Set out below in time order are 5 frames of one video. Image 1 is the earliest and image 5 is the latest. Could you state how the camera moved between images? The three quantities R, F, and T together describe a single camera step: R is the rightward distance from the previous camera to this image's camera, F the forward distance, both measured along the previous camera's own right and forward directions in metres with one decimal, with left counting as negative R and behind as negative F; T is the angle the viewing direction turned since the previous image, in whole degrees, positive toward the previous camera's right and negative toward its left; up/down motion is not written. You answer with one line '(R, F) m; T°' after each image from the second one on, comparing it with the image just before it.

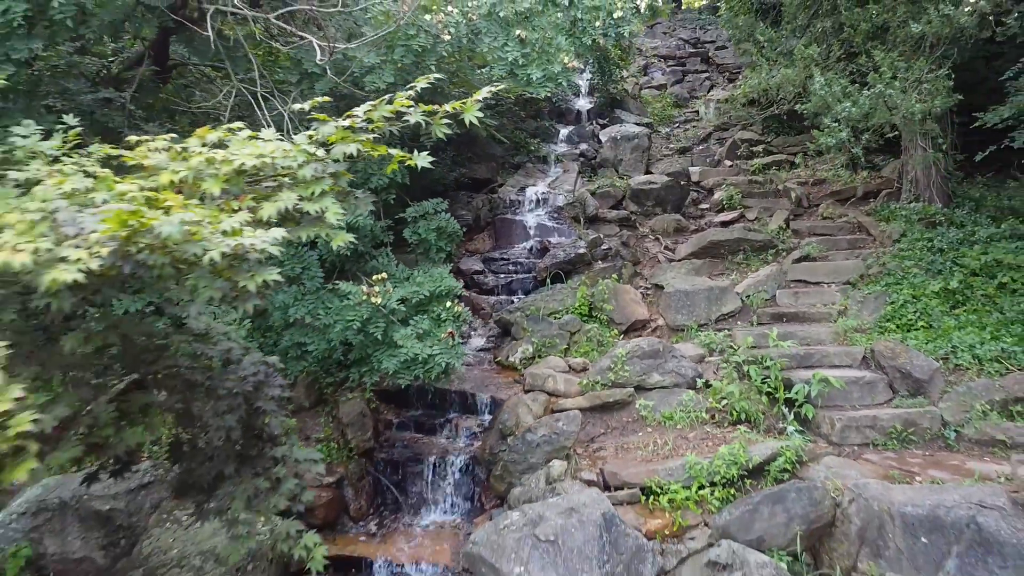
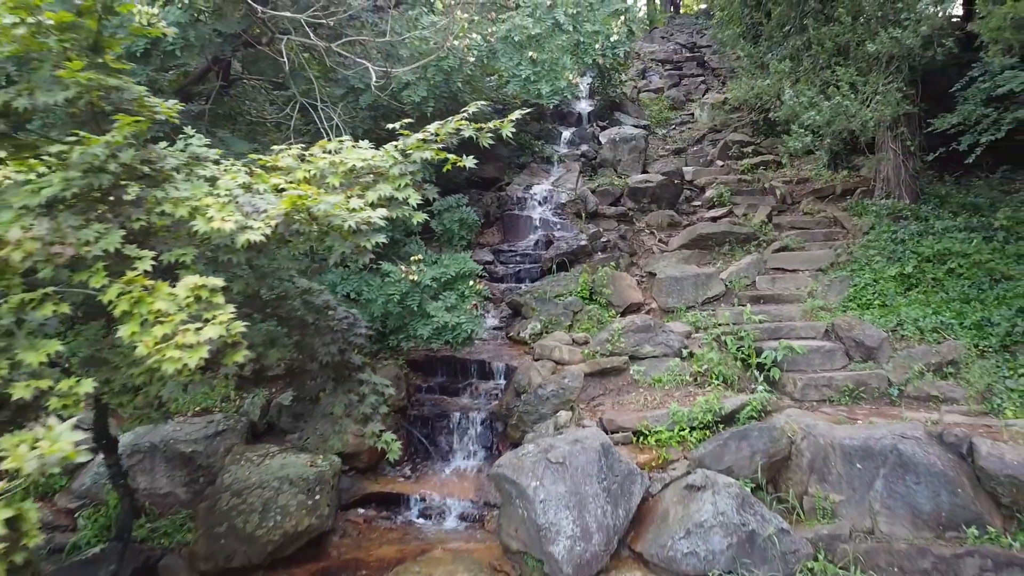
(-0.1, -0.8) m; 0°
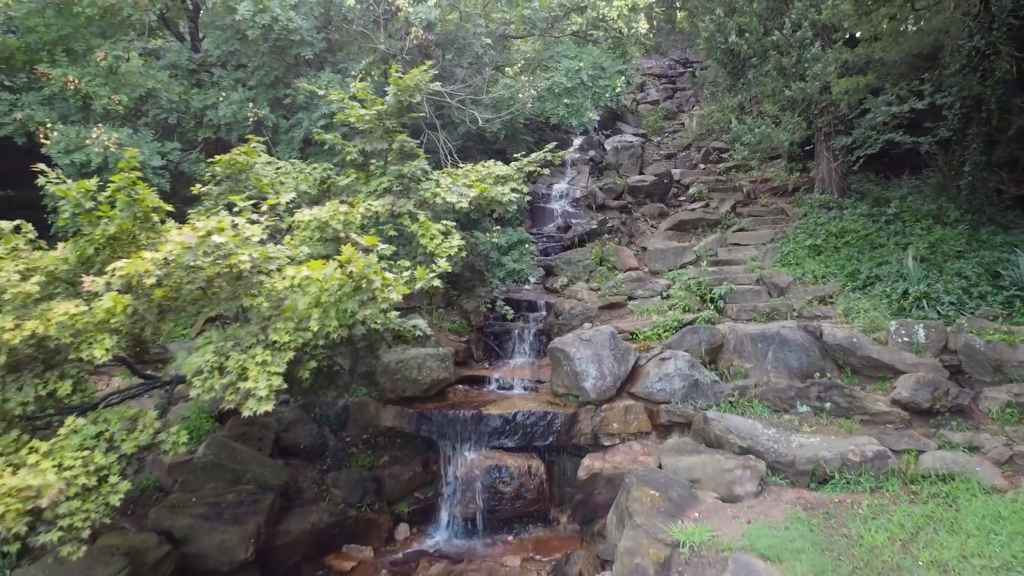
(-0.5, -2.8) m; 0°
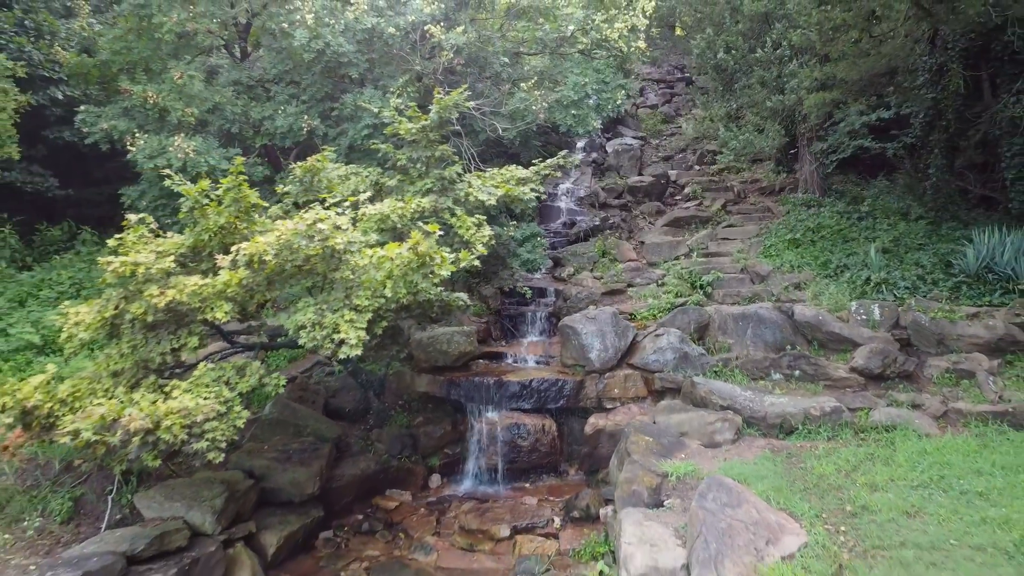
(-0.2, -1.1) m; 0°
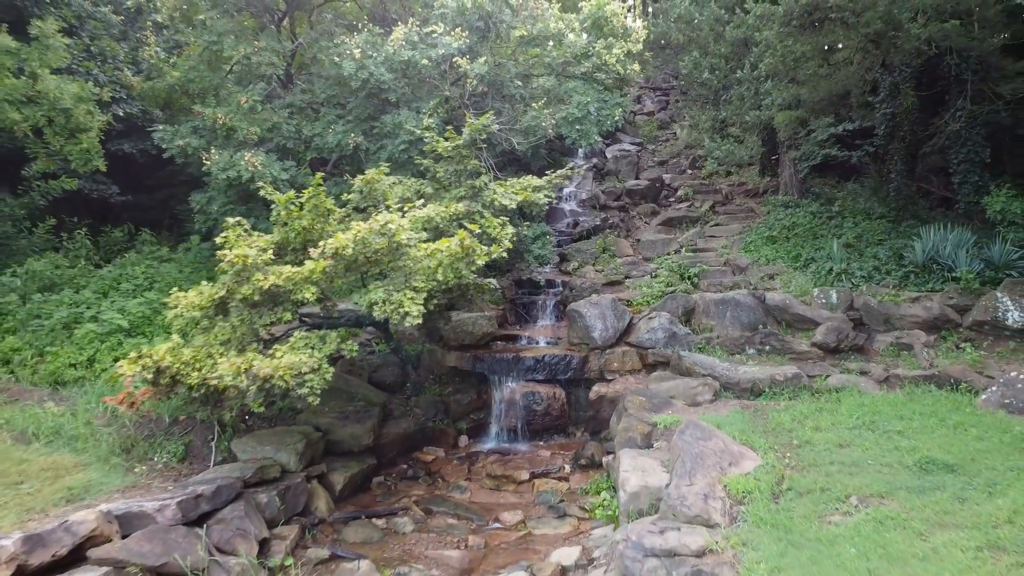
(-0.2, -1.4) m; 0°
